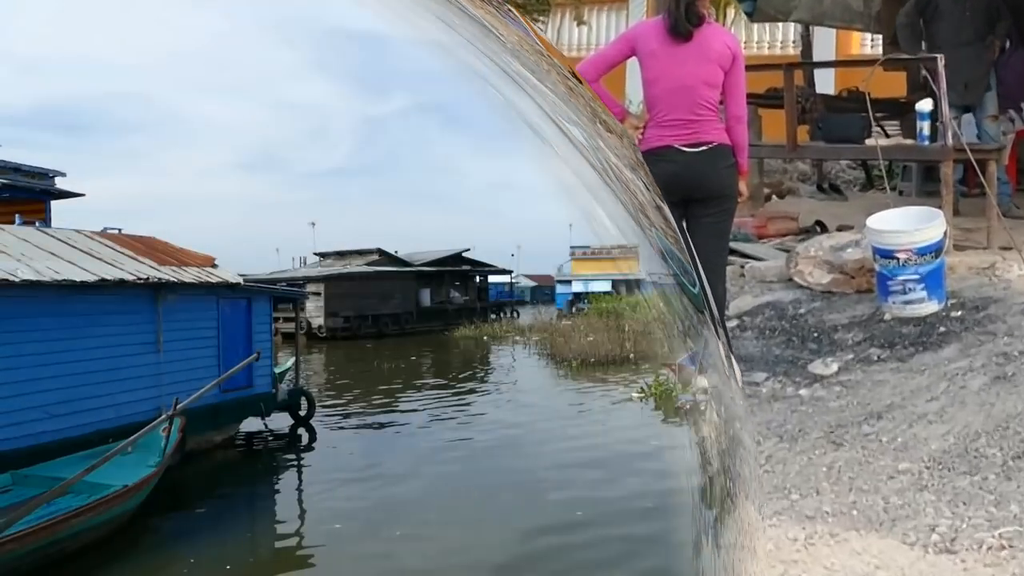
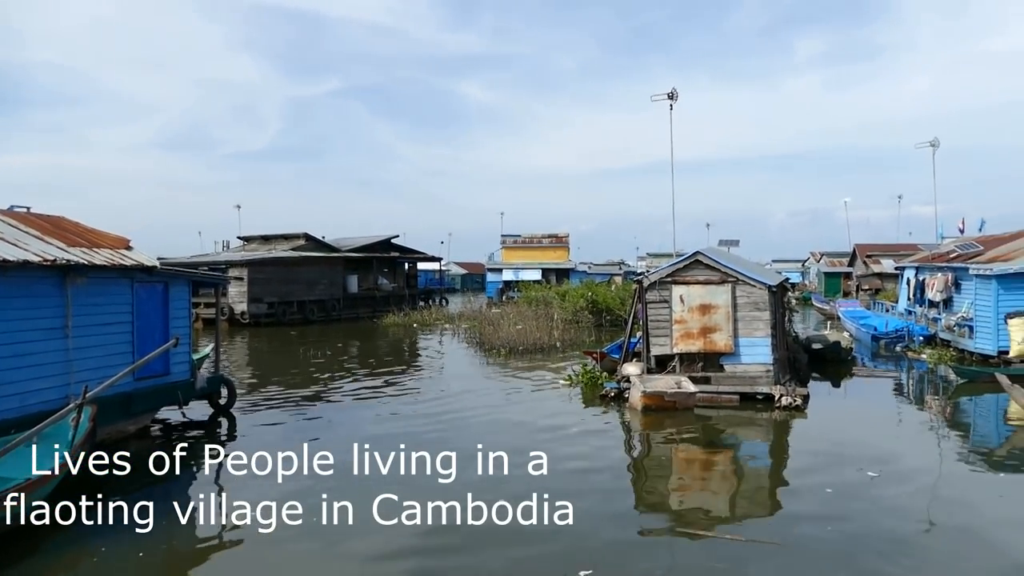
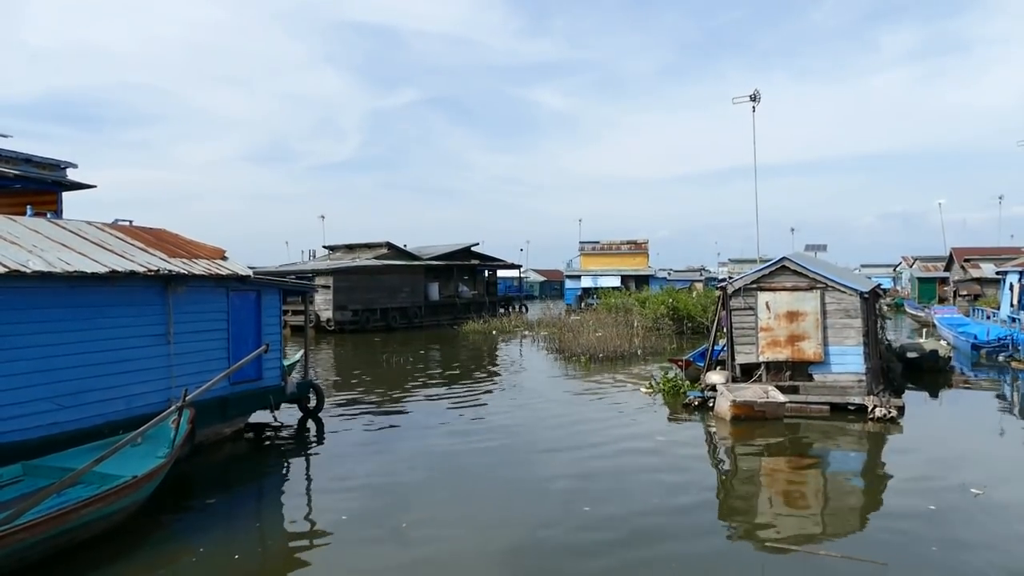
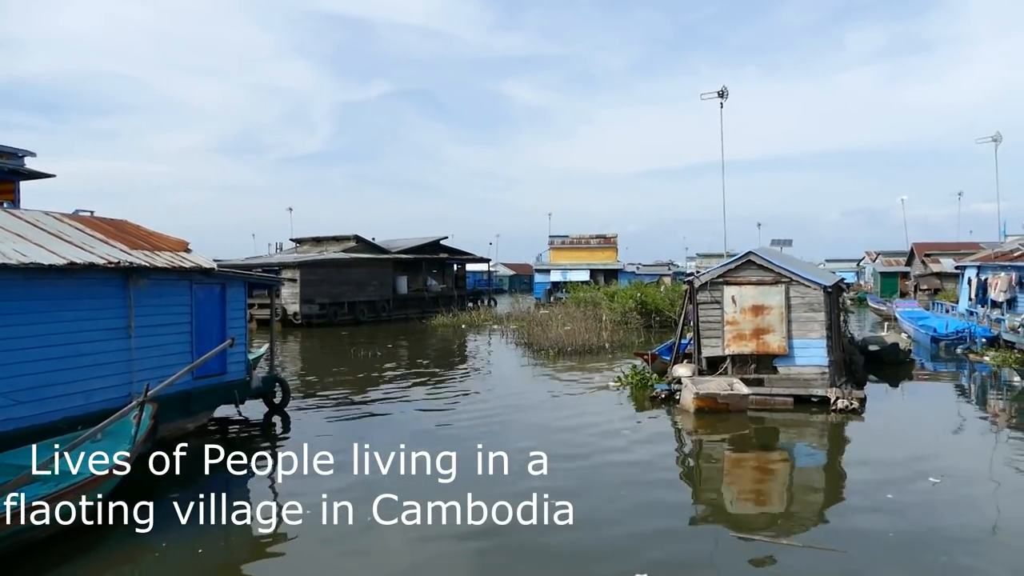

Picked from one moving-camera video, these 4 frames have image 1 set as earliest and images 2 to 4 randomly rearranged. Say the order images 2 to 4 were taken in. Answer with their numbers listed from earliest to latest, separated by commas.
3, 4, 2
